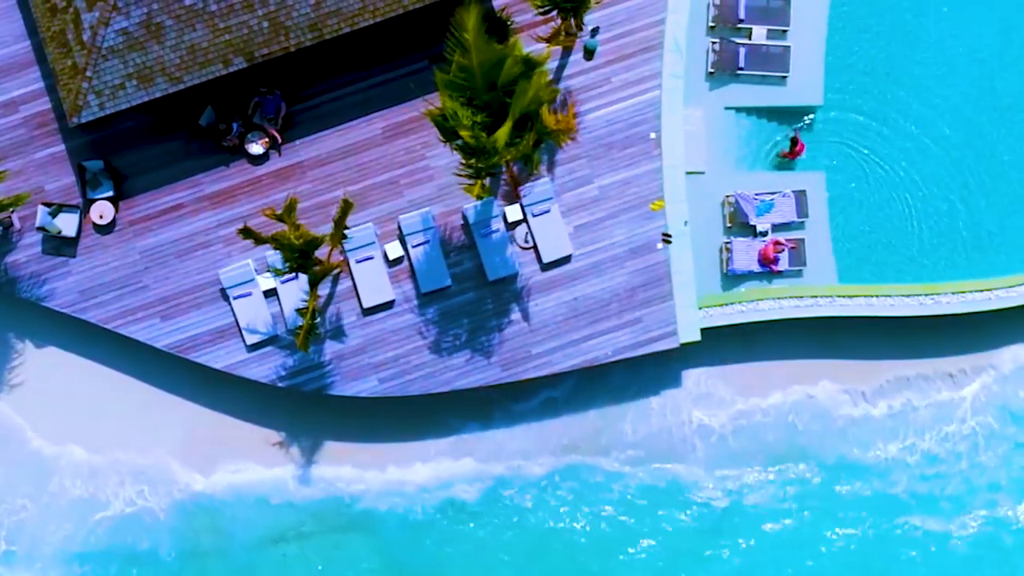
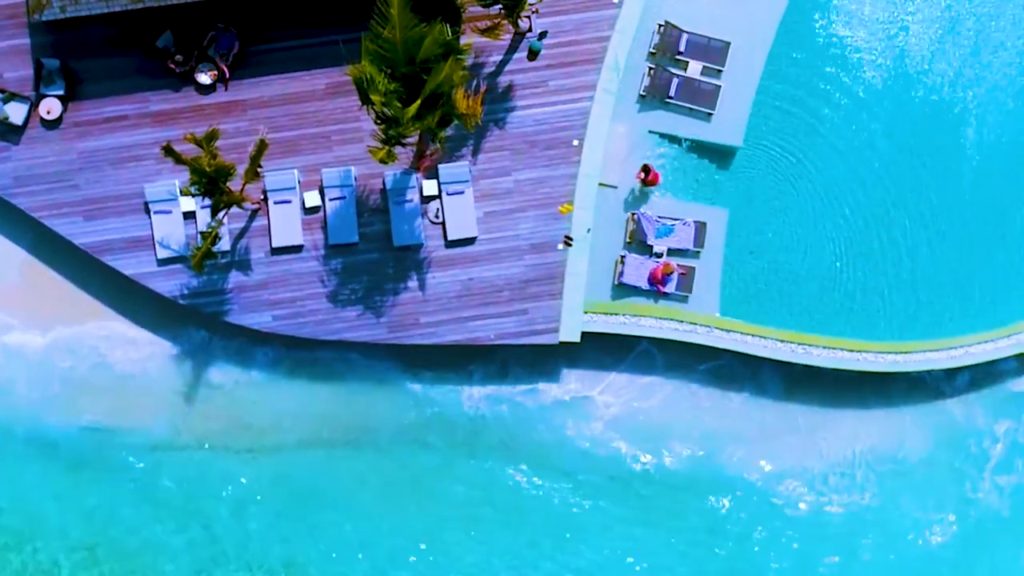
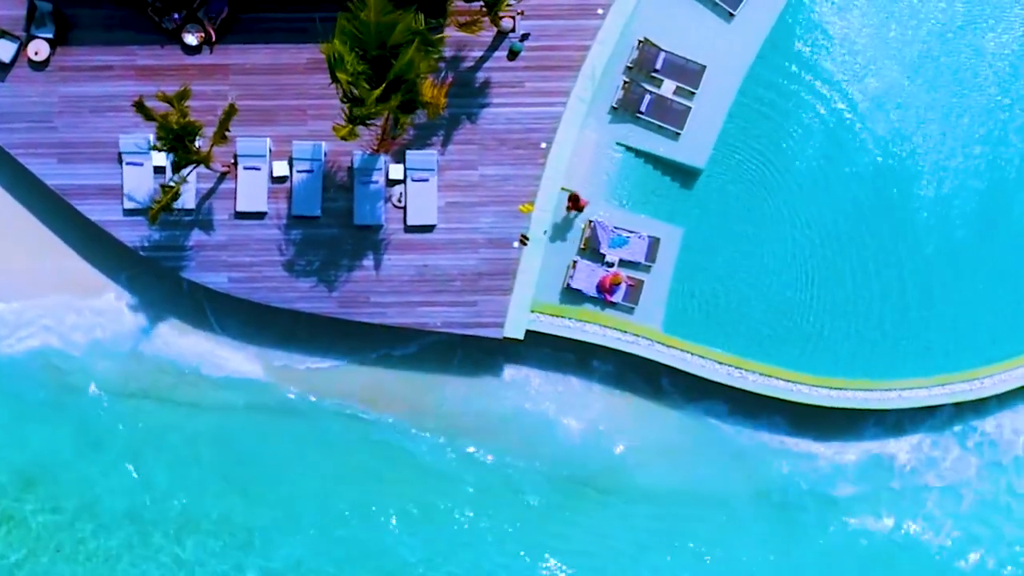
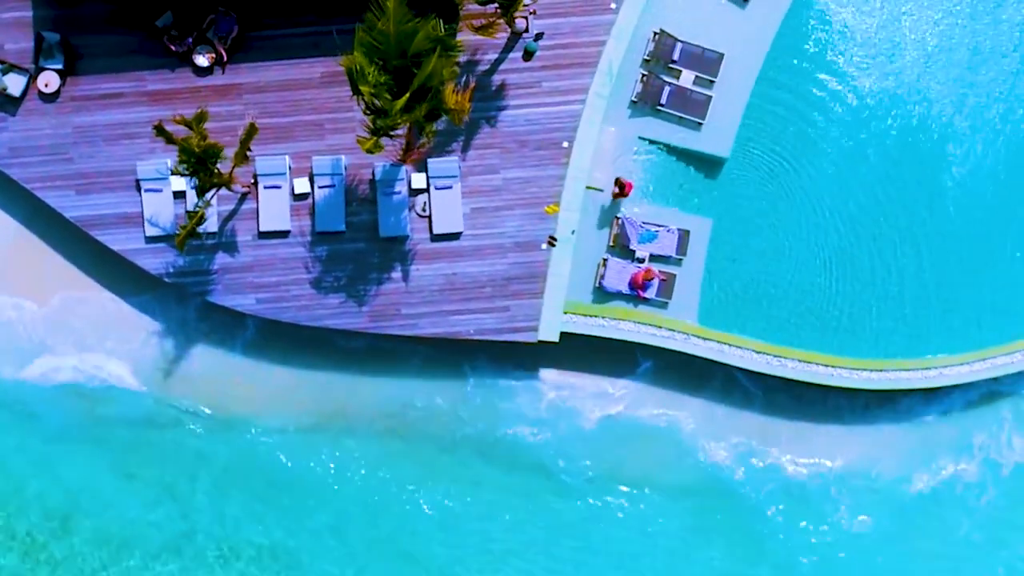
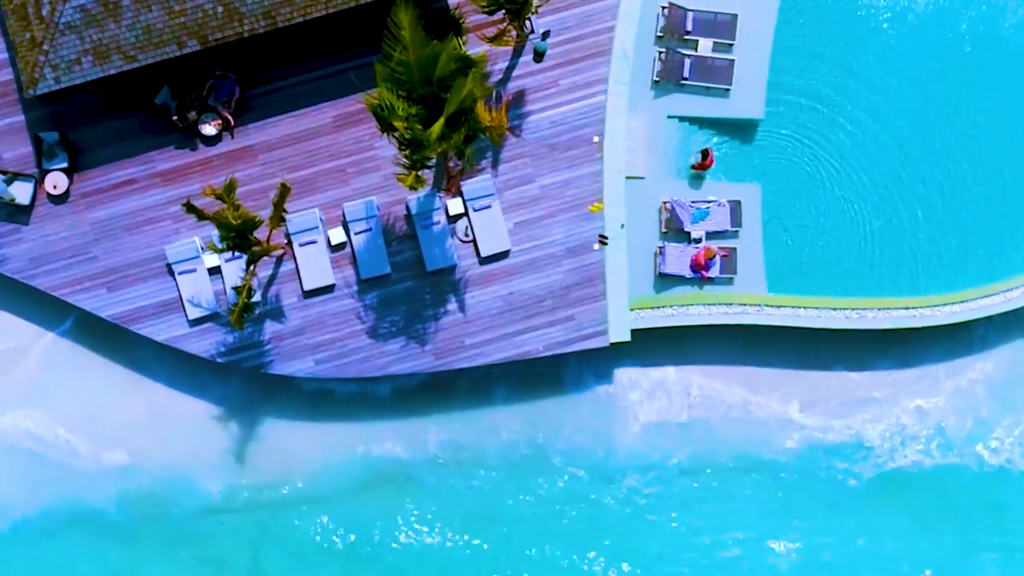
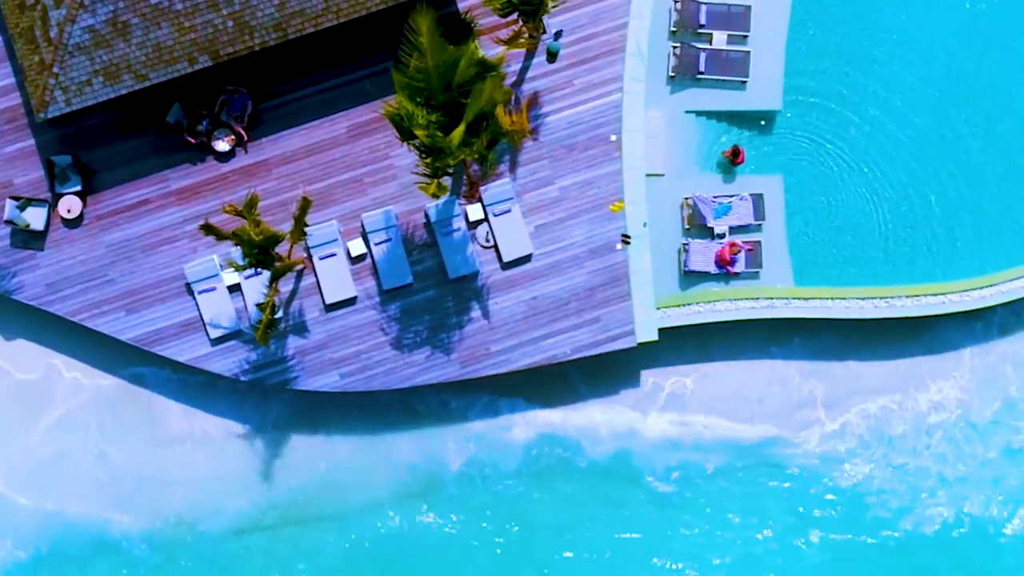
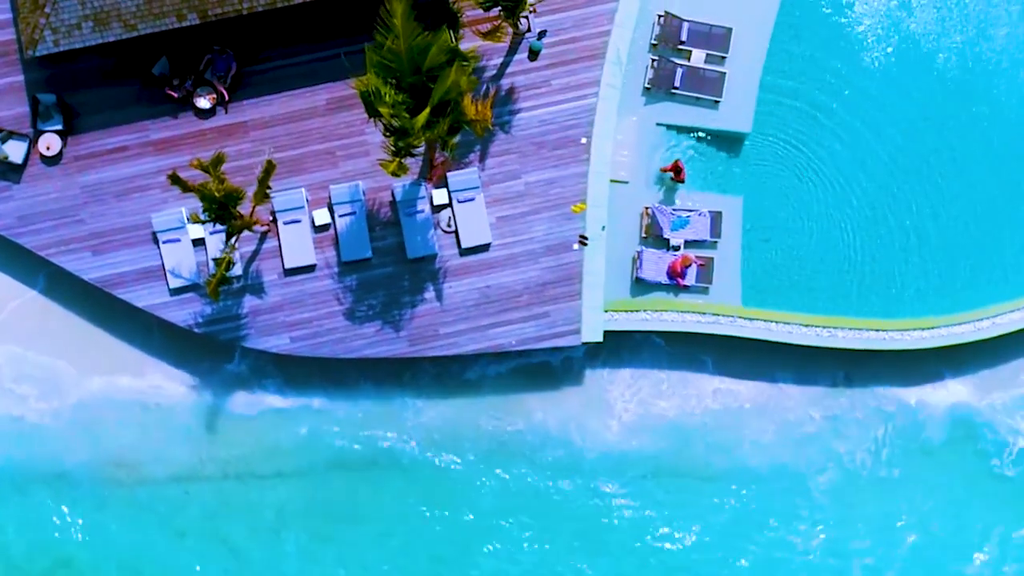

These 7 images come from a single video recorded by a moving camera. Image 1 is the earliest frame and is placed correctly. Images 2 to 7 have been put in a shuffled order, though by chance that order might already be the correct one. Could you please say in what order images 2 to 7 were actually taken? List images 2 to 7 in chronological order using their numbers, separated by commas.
6, 5, 7, 2, 4, 3
